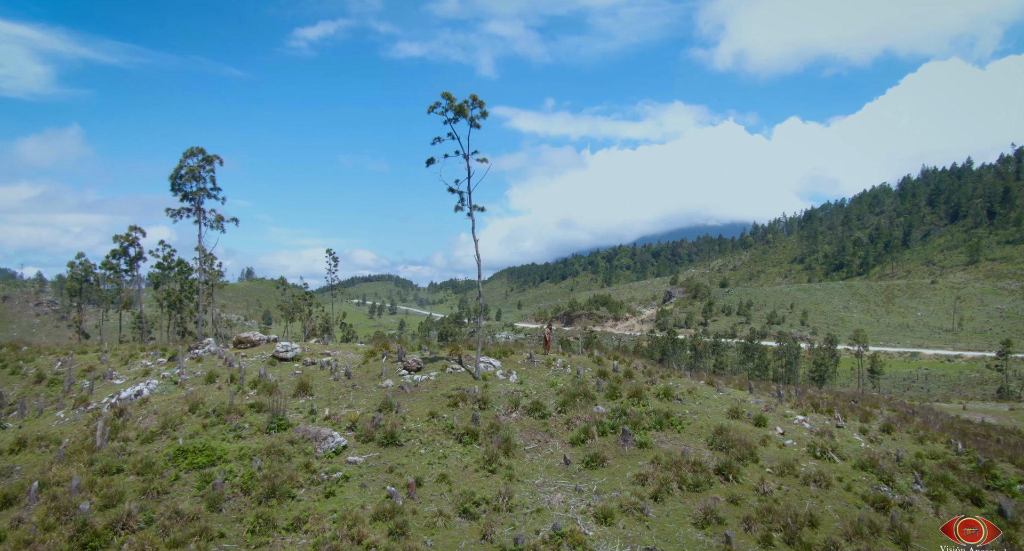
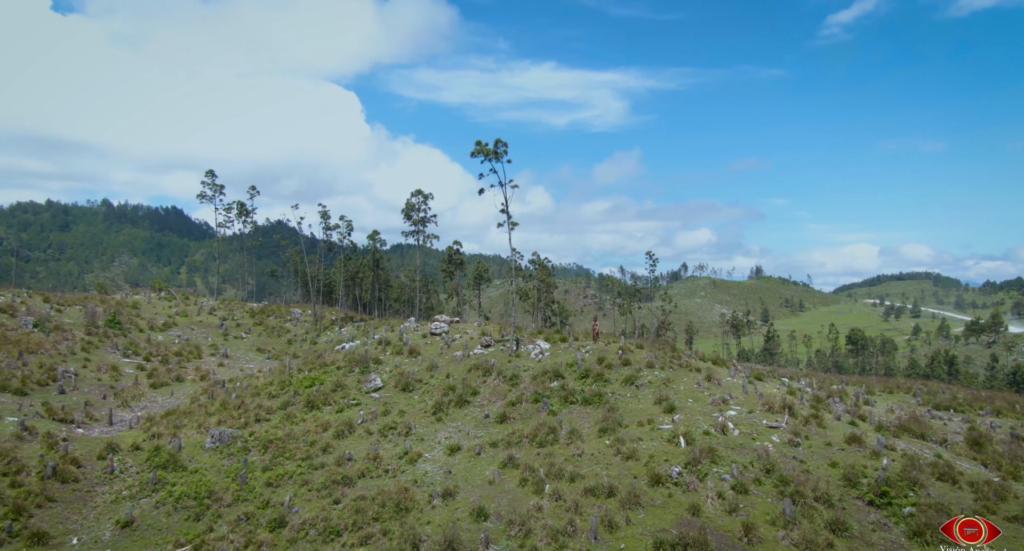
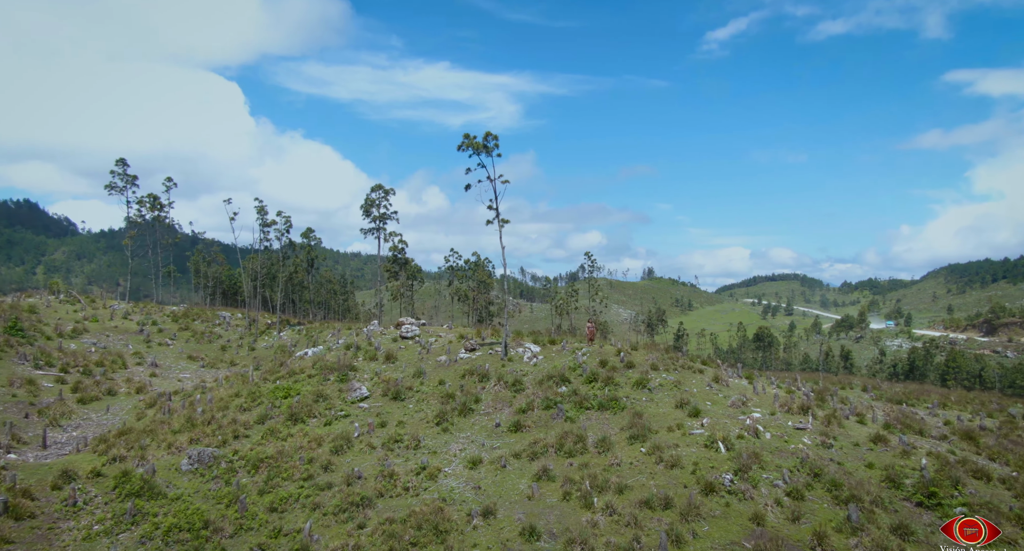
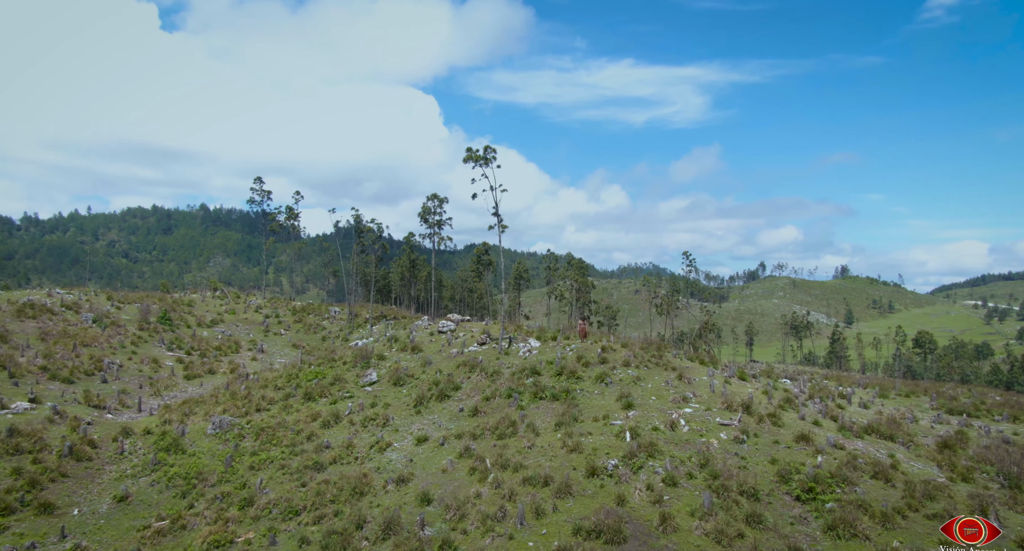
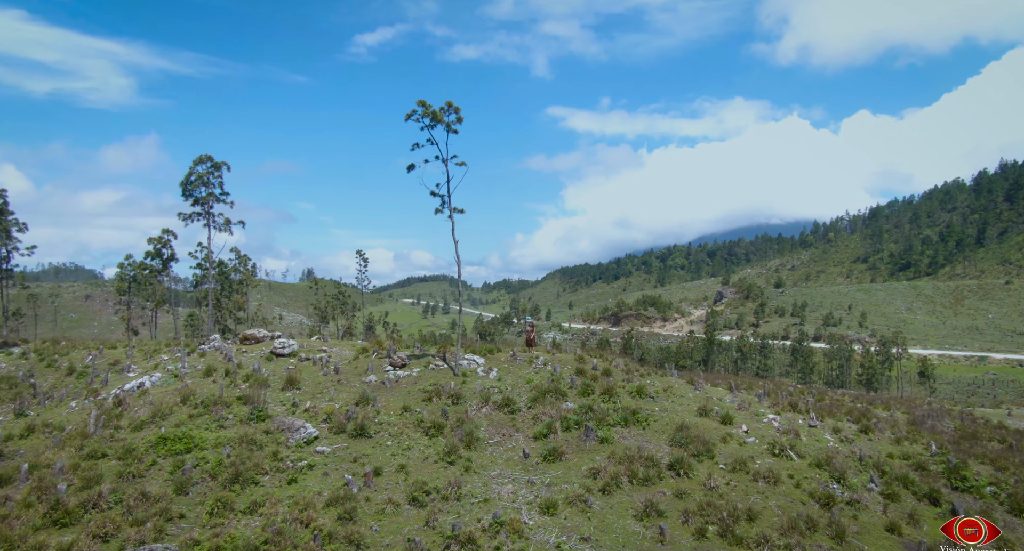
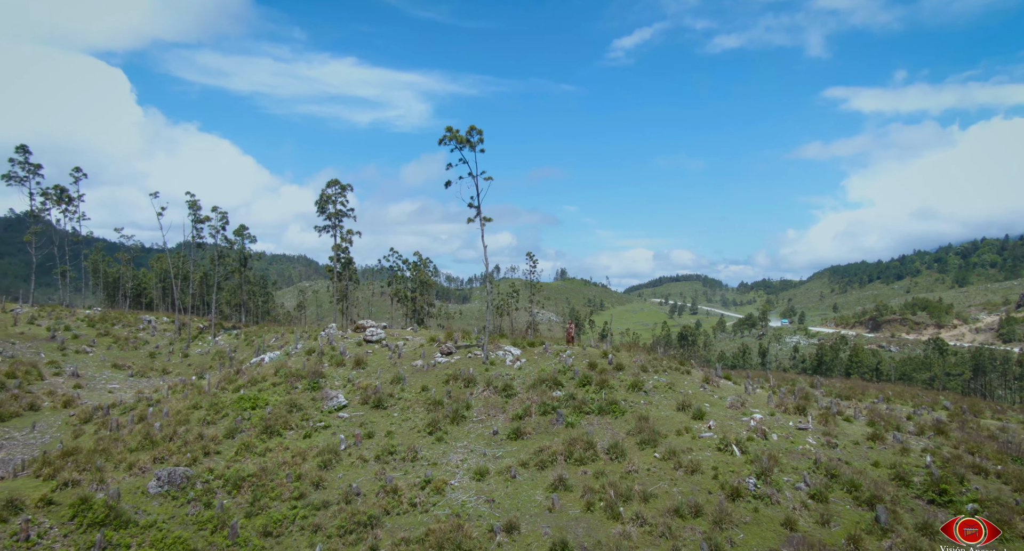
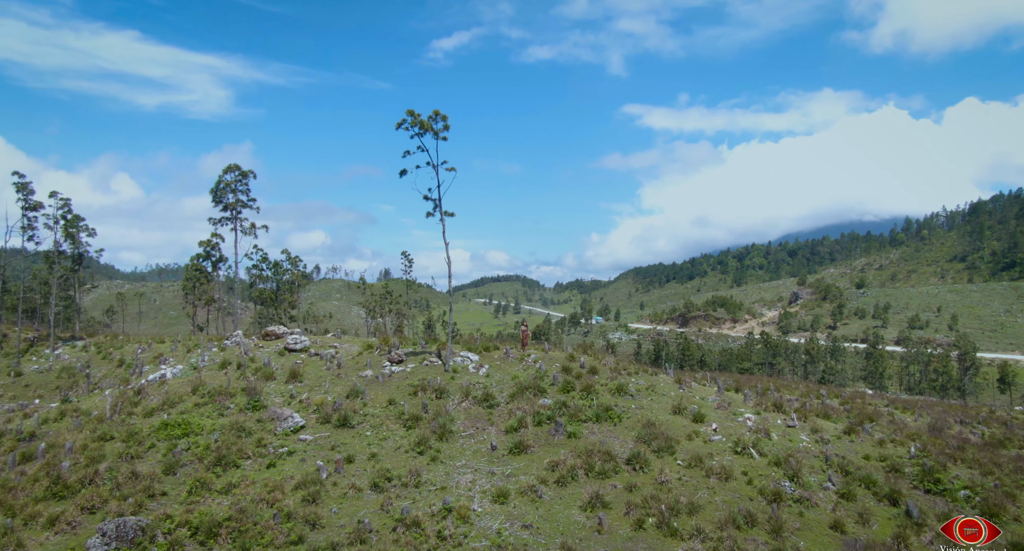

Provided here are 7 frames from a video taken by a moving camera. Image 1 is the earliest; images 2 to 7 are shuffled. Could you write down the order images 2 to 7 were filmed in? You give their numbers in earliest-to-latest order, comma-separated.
5, 7, 6, 3, 2, 4
